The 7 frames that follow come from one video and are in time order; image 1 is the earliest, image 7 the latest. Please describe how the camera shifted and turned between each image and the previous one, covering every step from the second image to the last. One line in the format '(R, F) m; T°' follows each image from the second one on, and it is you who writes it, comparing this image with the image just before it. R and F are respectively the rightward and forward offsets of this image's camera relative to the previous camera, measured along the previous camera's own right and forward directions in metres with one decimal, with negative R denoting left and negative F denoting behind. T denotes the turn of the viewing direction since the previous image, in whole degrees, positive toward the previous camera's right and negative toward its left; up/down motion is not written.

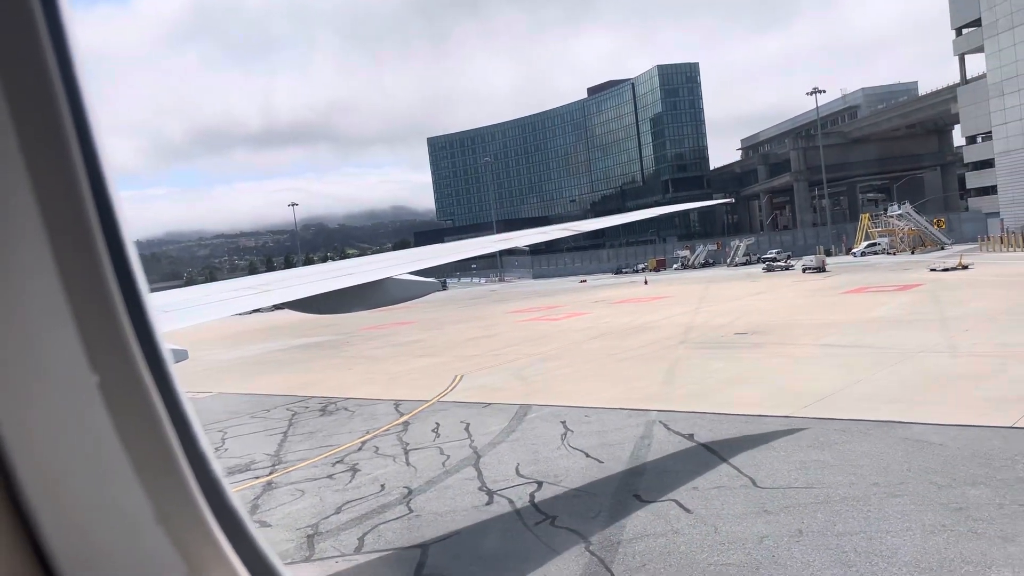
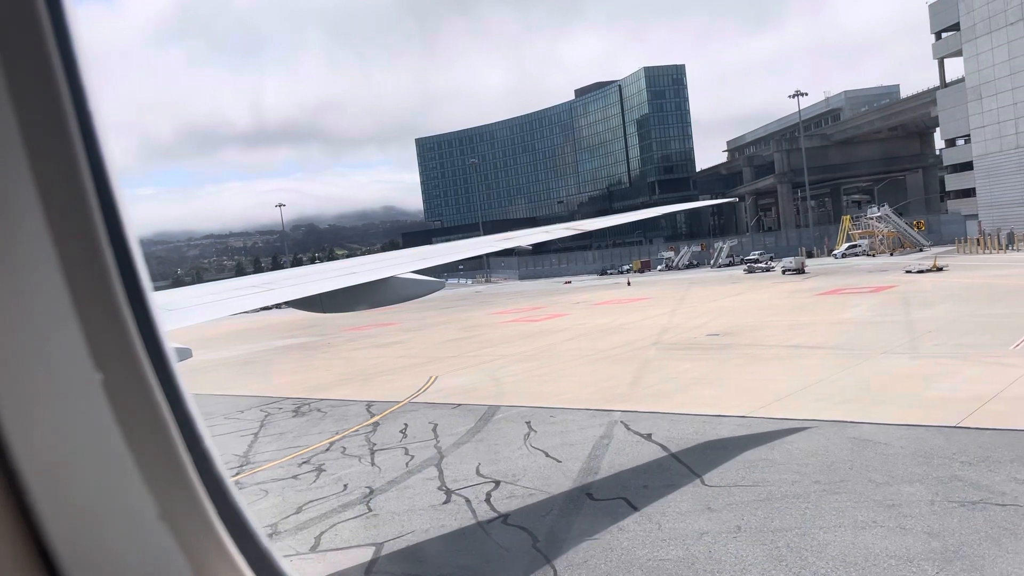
(+0.5, -0.2) m; +1°
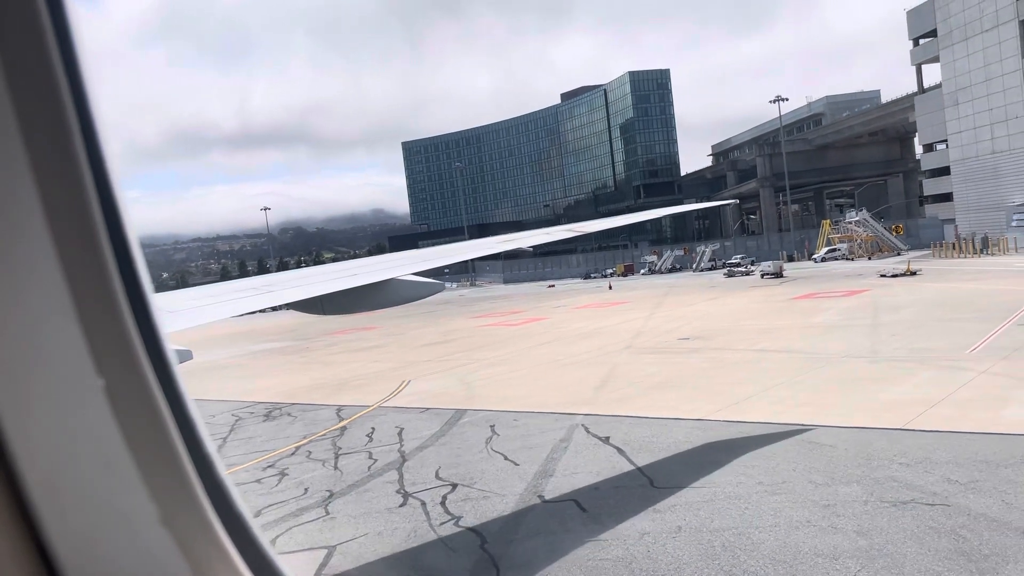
(+0.5, -0.2) m; +1°
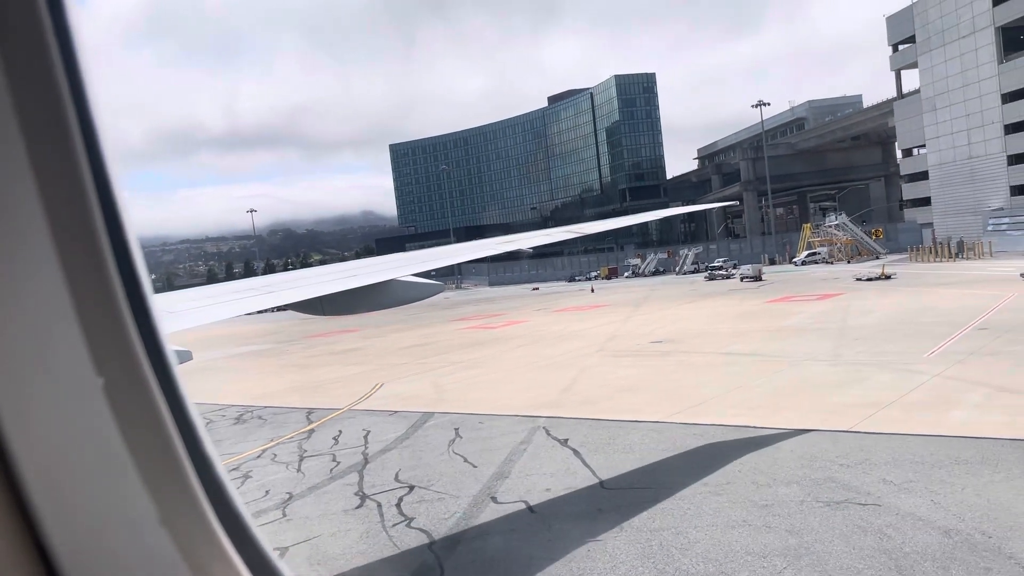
(+0.5, -0.2) m; +1°
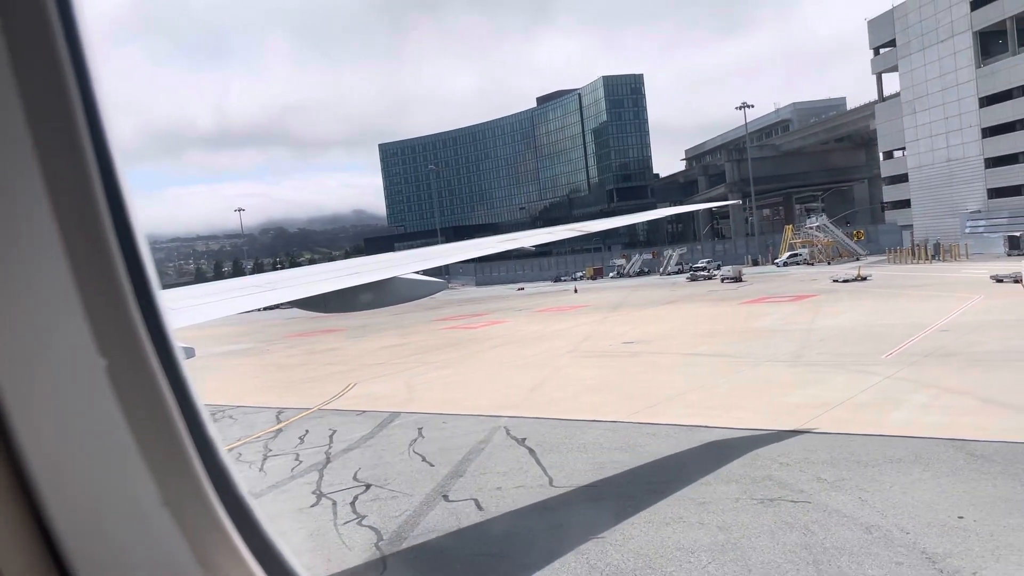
(+0.6, -0.2) m; +1°
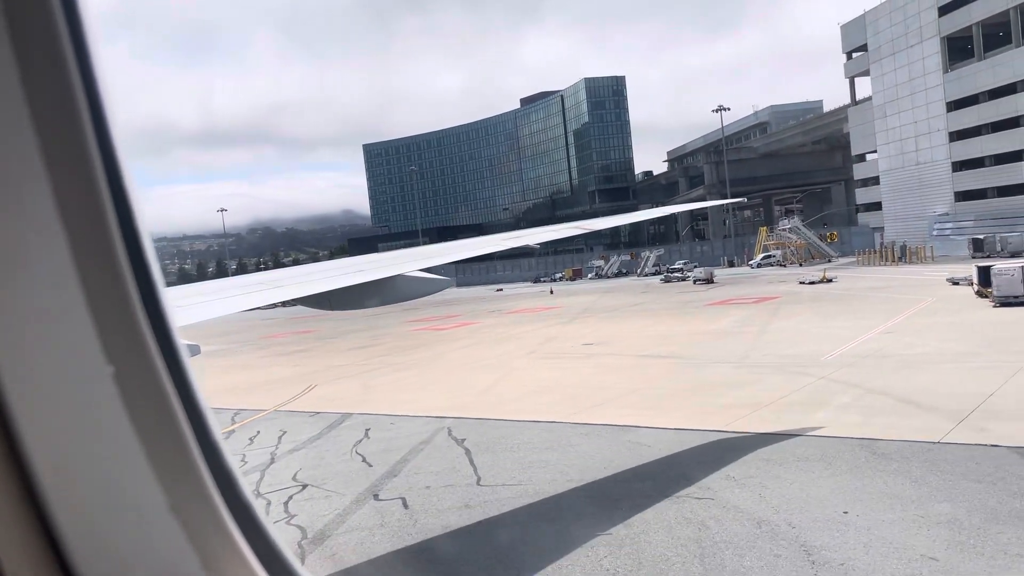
(+0.9, -0.3) m; +1°
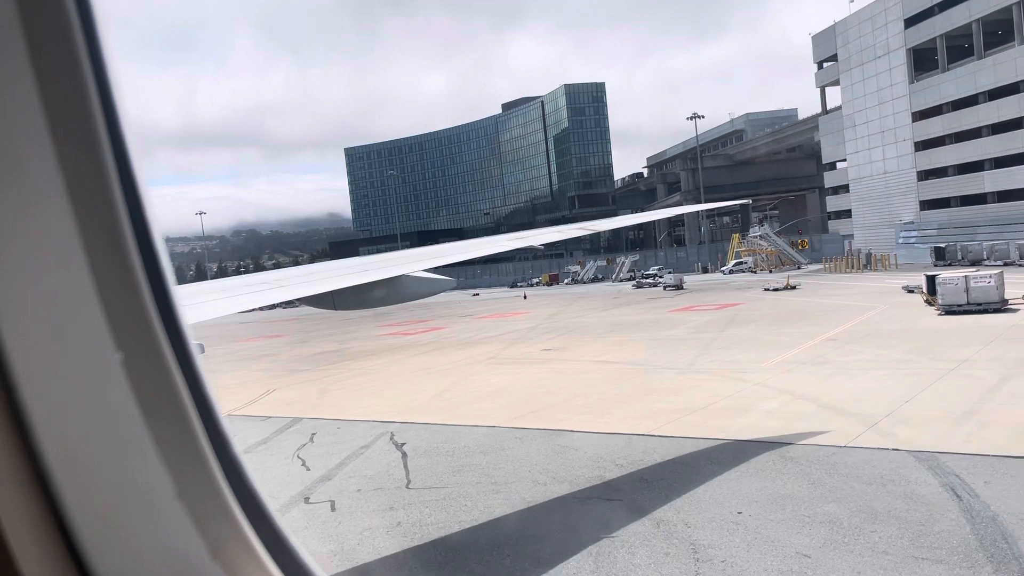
(+0.9, -0.4) m; +1°
